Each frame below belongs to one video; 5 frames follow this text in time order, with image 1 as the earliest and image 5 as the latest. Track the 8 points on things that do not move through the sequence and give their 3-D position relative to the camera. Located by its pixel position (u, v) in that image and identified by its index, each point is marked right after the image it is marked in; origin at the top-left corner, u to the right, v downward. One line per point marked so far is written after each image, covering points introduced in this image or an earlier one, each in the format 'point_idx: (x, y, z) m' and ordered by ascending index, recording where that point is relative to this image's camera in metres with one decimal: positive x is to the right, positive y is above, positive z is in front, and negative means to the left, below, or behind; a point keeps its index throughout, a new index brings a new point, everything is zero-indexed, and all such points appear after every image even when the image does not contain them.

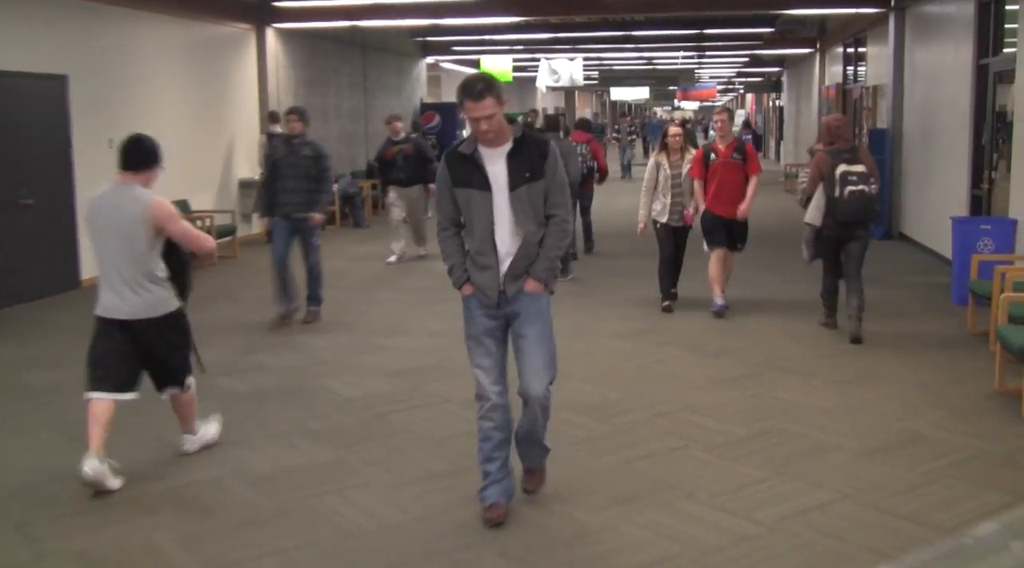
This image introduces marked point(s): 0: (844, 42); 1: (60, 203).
0: (+6.0, +4.4, +17.4) m
1: (-4.1, +0.7, +8.6) m
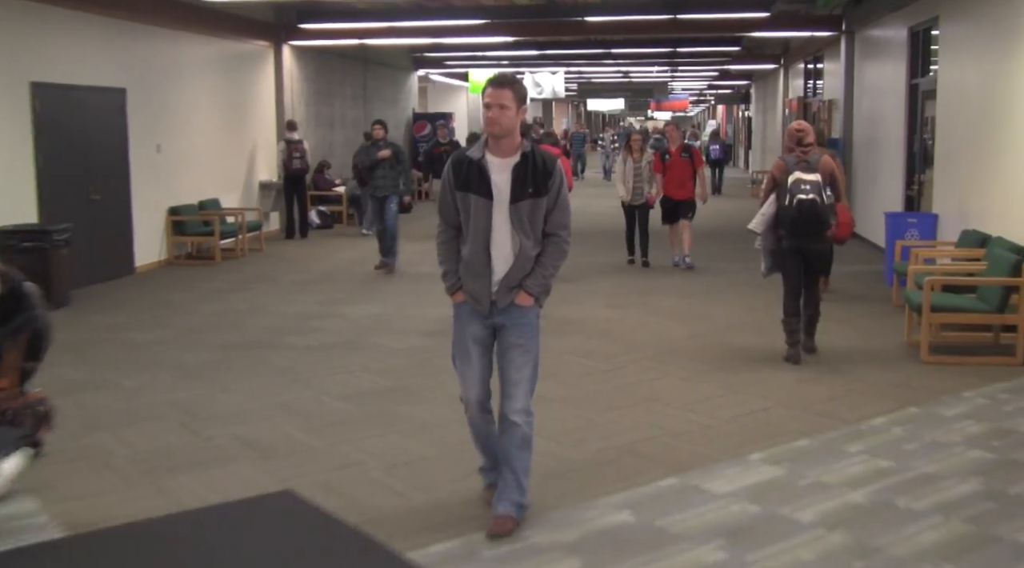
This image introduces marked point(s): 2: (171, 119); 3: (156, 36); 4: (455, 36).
0: (+5.8, +4.4, +19.0) m
1: (-4.1, +0.9, +9.9) m
2: (-3.9, +1.8, +11.1) m
3: (-3.9, +2.8, +10.6) m
4: (-0.8, +3.6, +13.7) m
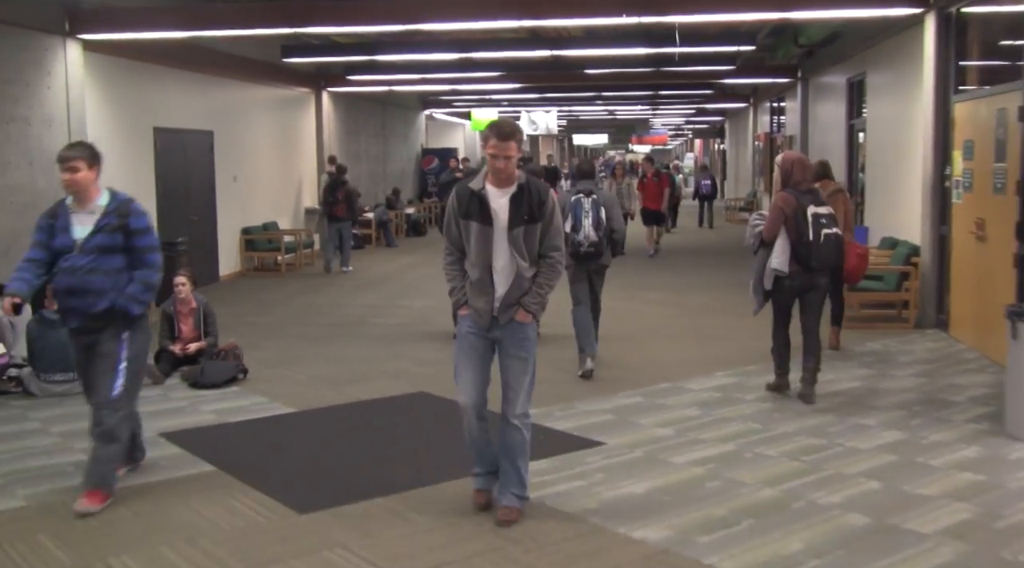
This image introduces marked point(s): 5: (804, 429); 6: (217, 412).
0: (+5.8, +4.1, +21.5) m
1: (-3.9, +0.8, +12.2) m
2: (-3.7, +1.7, +13.4) m
3: (-3.8, +2.7, +13.0) m
4: (-0.7, +3.4, +16.2) m
5: (+1.6, -0.8, +5.3) m
6: (-1.8, -0.8, +5.9) m
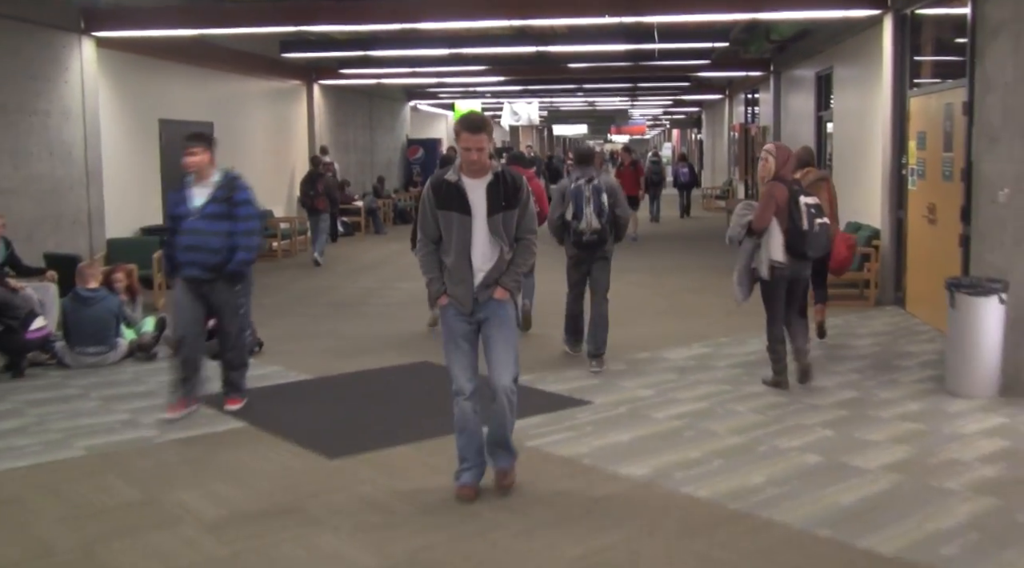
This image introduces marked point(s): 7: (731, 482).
0: (+5.4, +4.5, +22.2) m
1: (-4.0, +1.0, +12.7) m
2: (-3.9, +2.0, +13.9) m
3: (-4.0, +2.9, +13.5) m
4: (-1.0, +3.6, +16.7) m
5: (+1.6, -0.7, +6.0) m
6: (-1.8, -0.6, +6.5) m
7: (+1.0, -0.9, +4.3) m
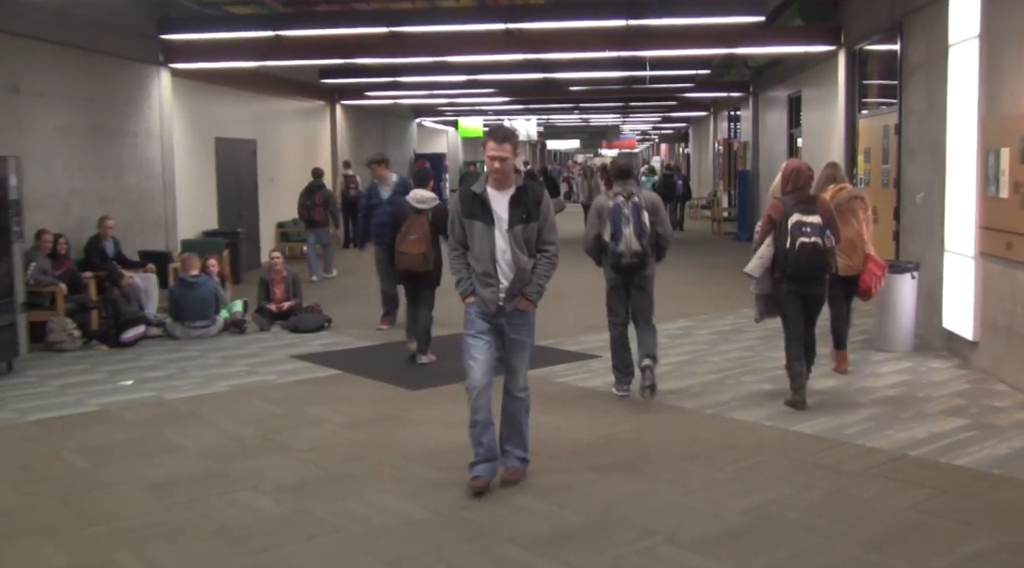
0: (+5.4, +4.4, +24.1) m
1: (-3.9, +1.0, +14.4) m
2: (-3.8, +2.0, +15.6) m
3: (-3.8, +2.9, +15.2) m
4: (-0.9, +3.6, +18.5) m
5: (+1.8, -0.5, +7.7) m
6: (-1.6, -0.5, +8.2) m
7: (+1.2, -0.7, +6.1) m
